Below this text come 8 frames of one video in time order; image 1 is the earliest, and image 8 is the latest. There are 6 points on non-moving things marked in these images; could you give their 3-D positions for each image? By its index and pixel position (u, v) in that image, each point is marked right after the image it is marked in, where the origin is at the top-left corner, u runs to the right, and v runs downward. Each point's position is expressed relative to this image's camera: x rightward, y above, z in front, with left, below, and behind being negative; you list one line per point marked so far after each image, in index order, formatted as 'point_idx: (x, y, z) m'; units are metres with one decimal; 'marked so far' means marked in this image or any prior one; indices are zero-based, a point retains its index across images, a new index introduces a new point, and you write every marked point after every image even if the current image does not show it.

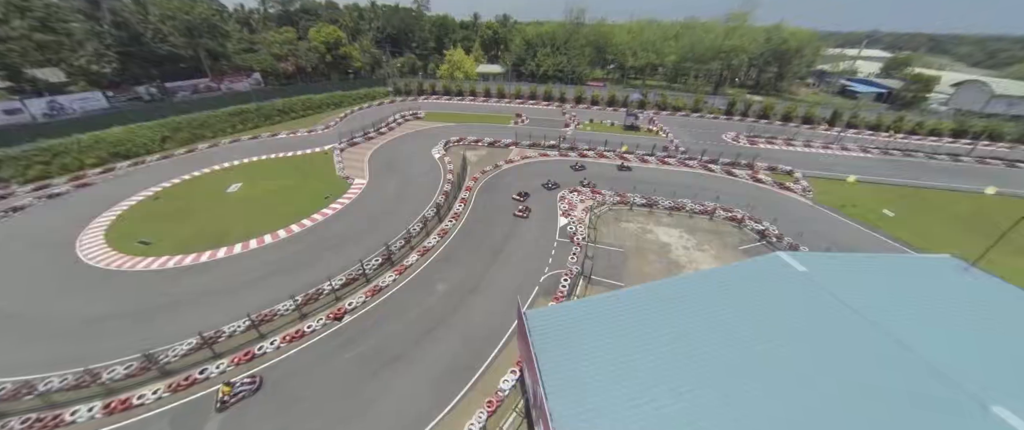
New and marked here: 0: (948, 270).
0: (+22.7, -3.0, +15.6) m
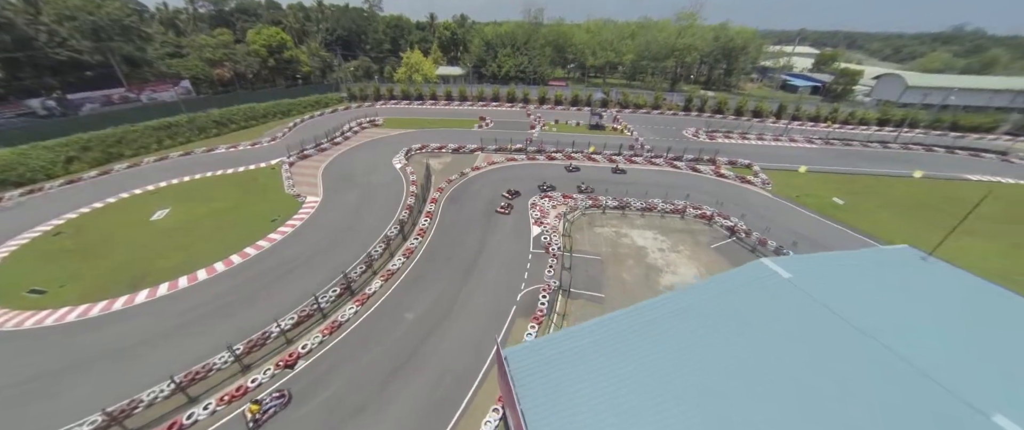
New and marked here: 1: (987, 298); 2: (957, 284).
0: (+21.4, -2.7, +16.1) m
1: (+21.5, -4.4, +13.7) m
2: (+21.5, -4.1, +14.5) m
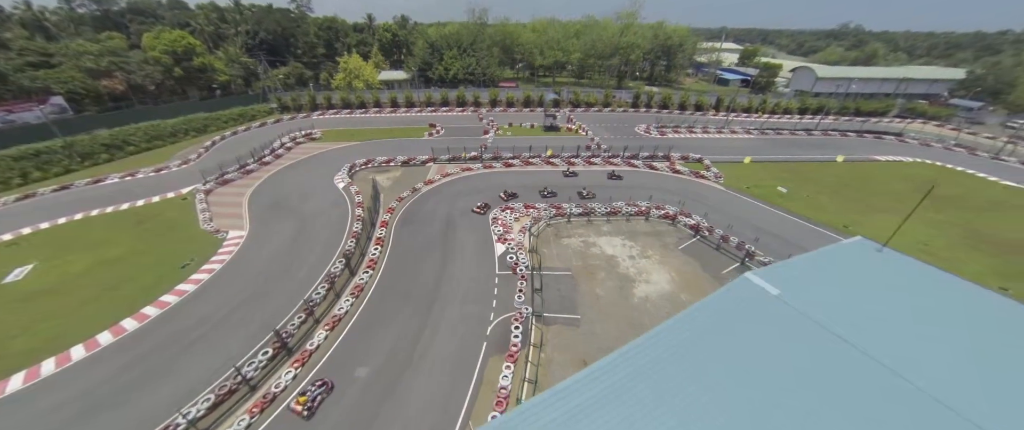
0: (+19.7, -2.4, +16.4) m
1: (+20.2, -4.1, +14.1) m
2: (+20.0, -3.8, +14.9) m
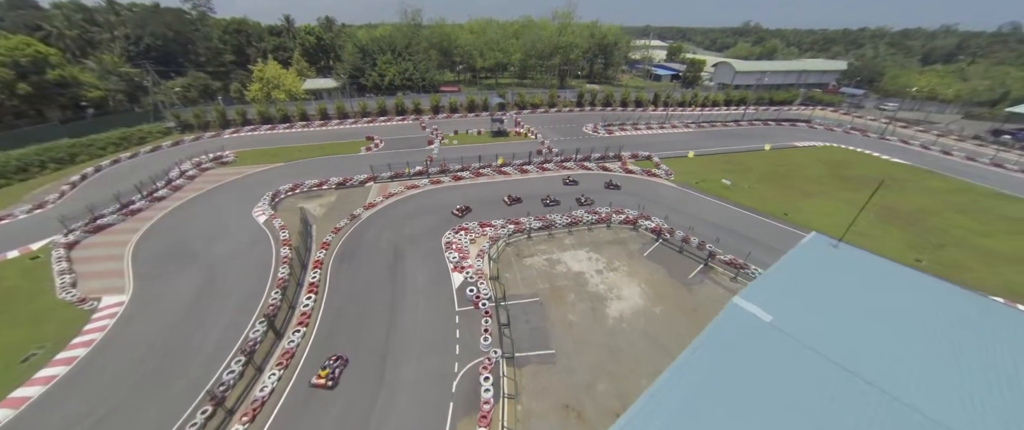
0: (+17.6, -2.3, +16.6) m
1: (+18.6, -3.9, +14.4) m
2: (+18.3, -3.7, +15.1) m
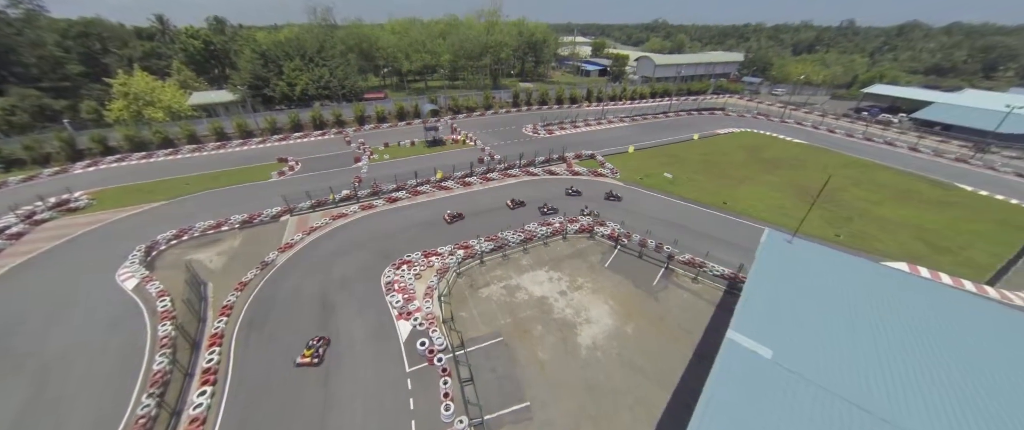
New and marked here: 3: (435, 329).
0: (+15.2, -2.2, +16.6) m
1: (+16.8, -3.7, +14.6) m
2: (+16.3, -3.5, +15.3) m
3: (-5.0, -7.4, +19.6) m
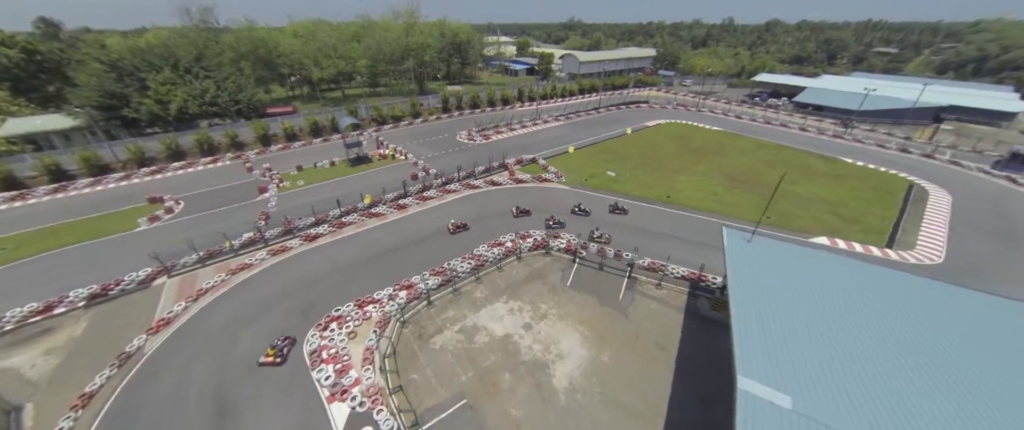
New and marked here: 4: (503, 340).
0: (+12.8, -2.3, +16.2) m
1: (+14.9, -3.6, +14.5) m
2: (+14.3, -3.4, +15.1) m
3: (-6.8, -9.9, +15.6) m
4: (-0.3, -7.9, +18.8) m
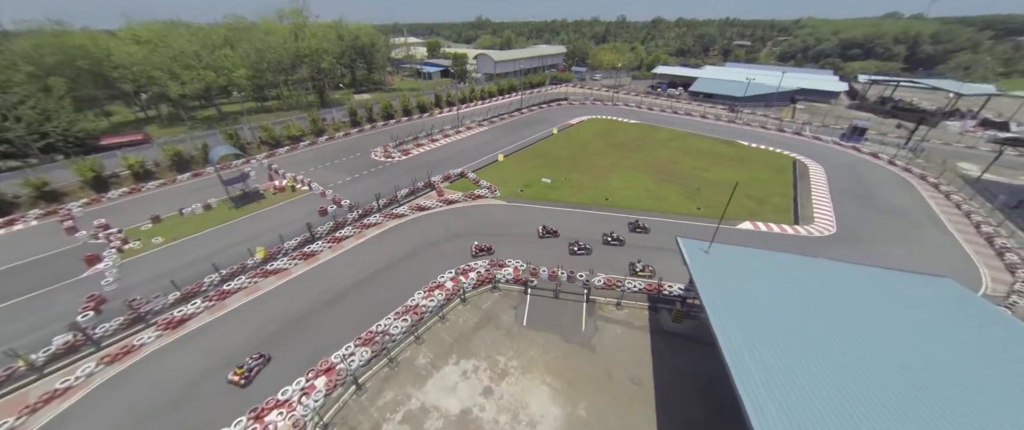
0: (+10.2, -3.0, +15.3) m
1: (+12.6, -3.9, +14.2) m
2: (+11.9, -3.9, +14.6) m
3: (-7.7, -13.3, +10.8) m
4: (-2.4, -10.4, +15.2) m
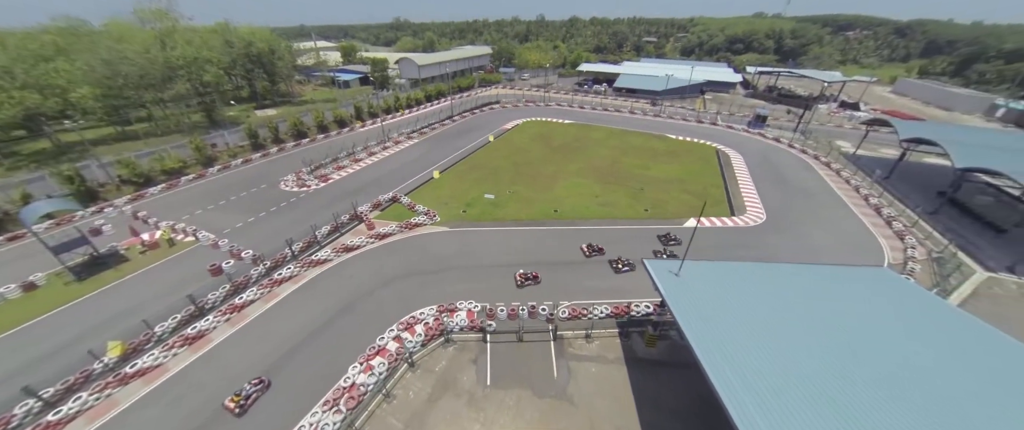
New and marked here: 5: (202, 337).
0: (+8.1, -4.1, +14.0) m
1: (+10.9, -4.7, +13.3) m
2: (+10.1, -4.7, +13.7) m
3: (-7.2, -16.4, +6.5) m
4: (-3.2, -12.9, +11.8) m
5: (-20.0, -8.0, +19.8) m
